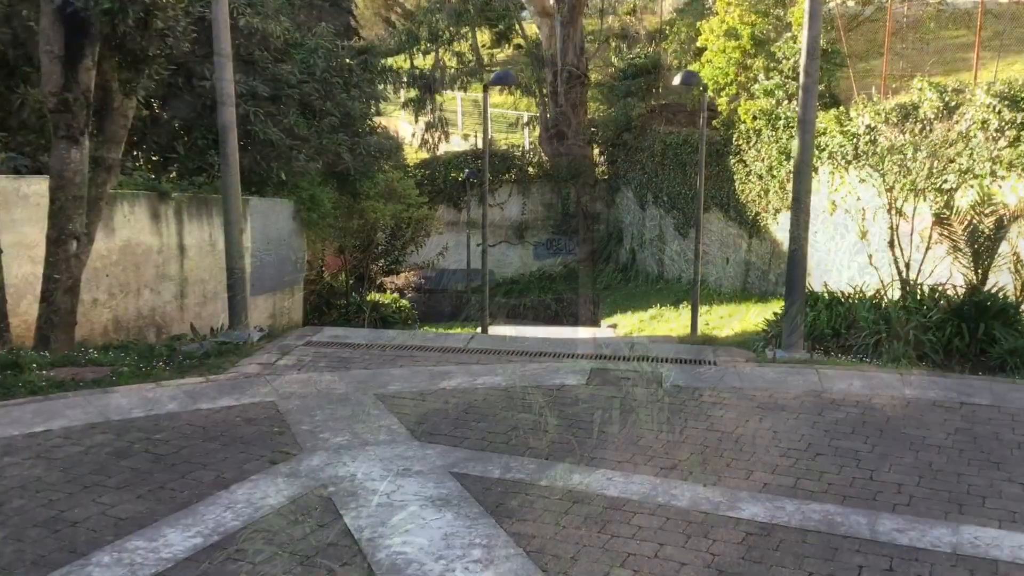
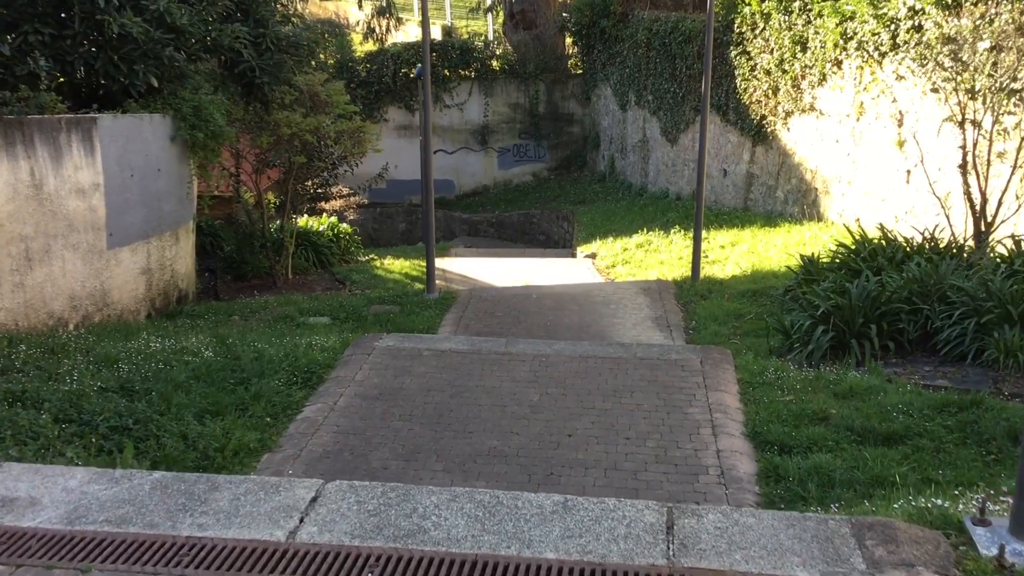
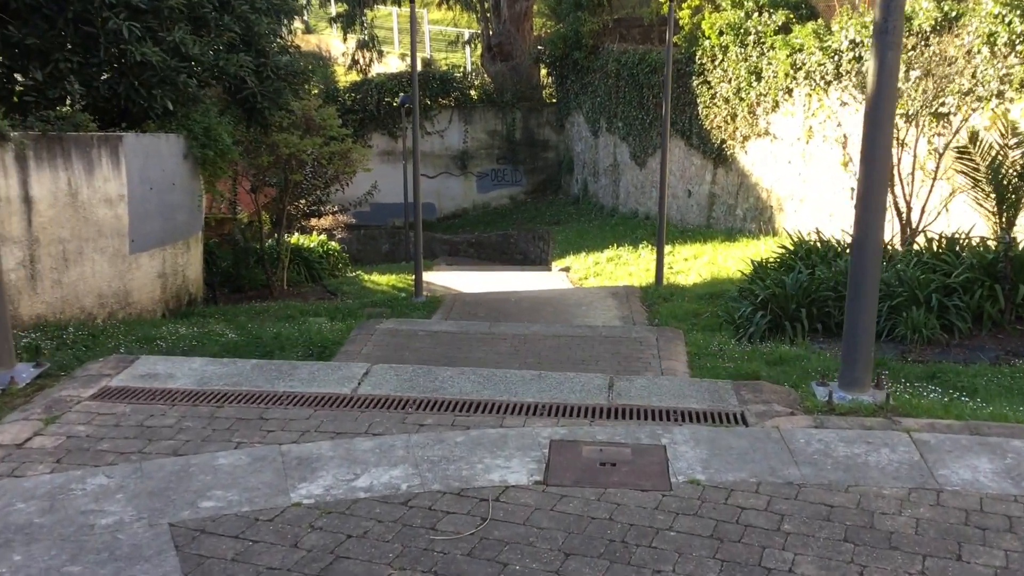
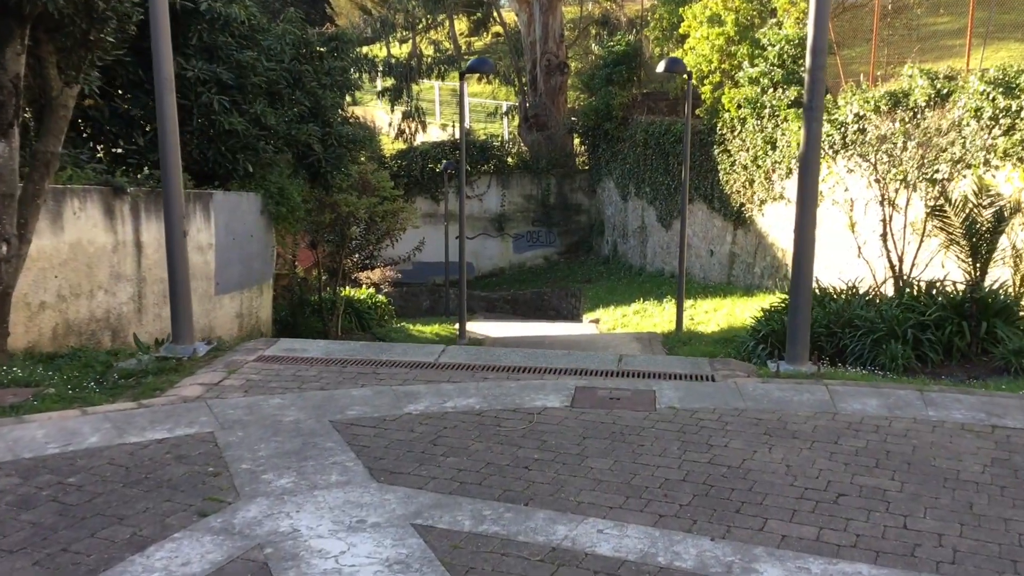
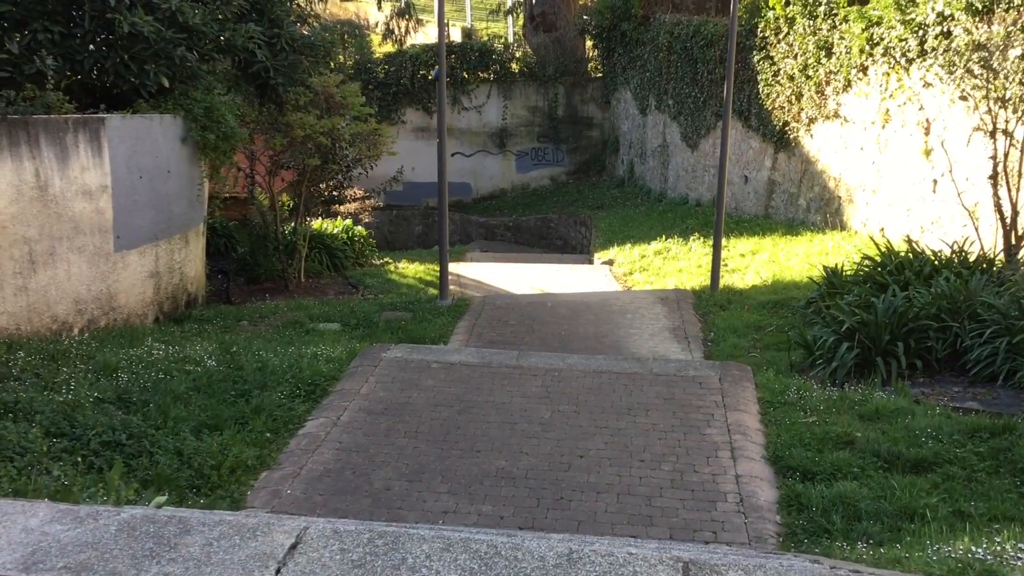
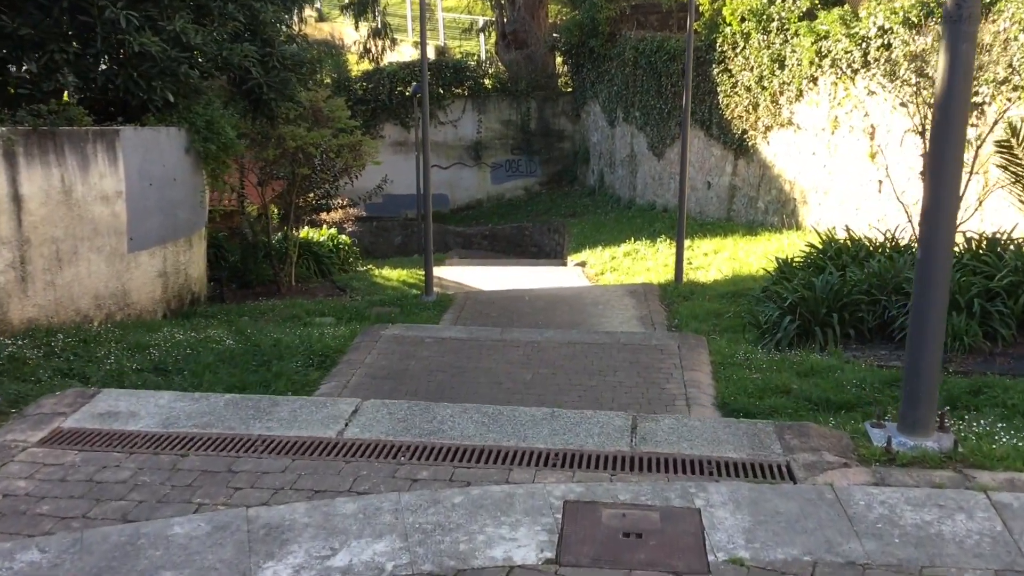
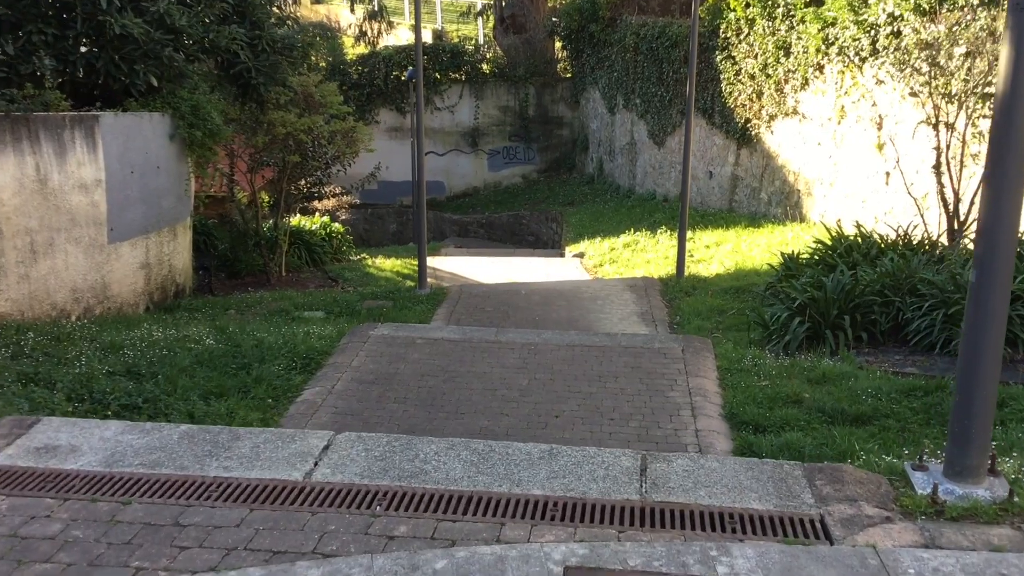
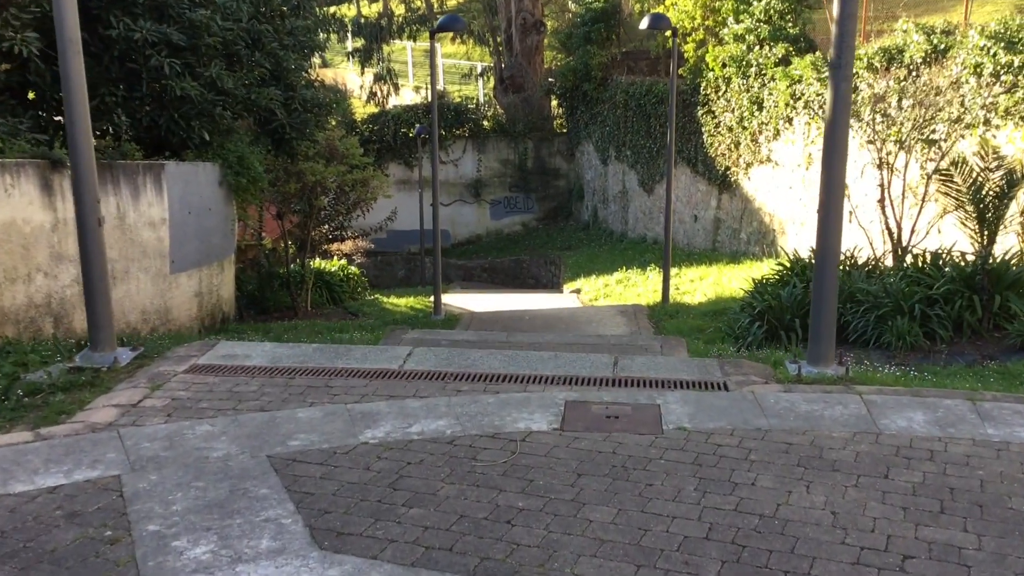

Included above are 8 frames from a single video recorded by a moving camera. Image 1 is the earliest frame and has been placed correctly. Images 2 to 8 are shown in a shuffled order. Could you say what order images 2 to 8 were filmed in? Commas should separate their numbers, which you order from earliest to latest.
4, 8, 3, 6, 7, 2, 5
